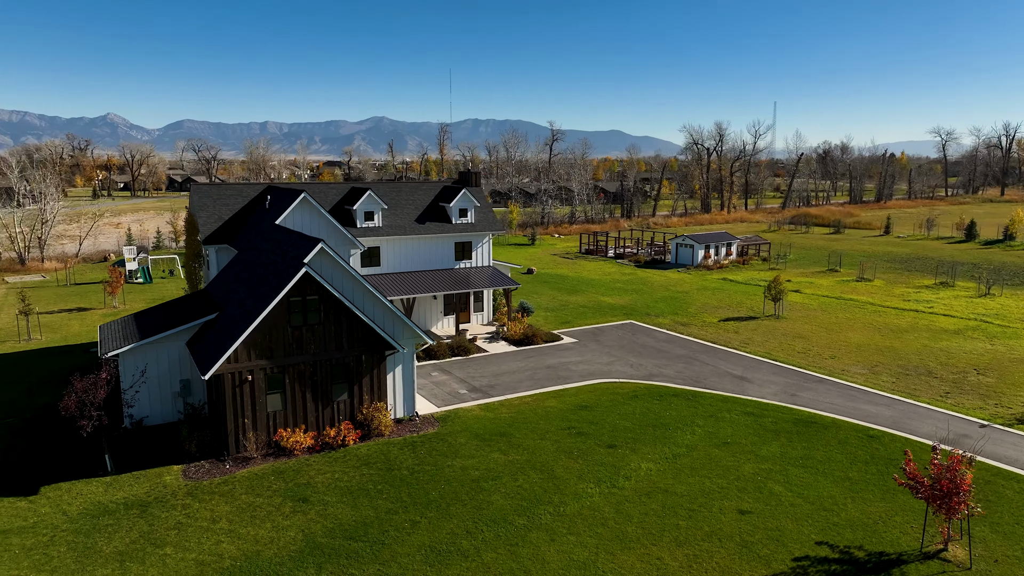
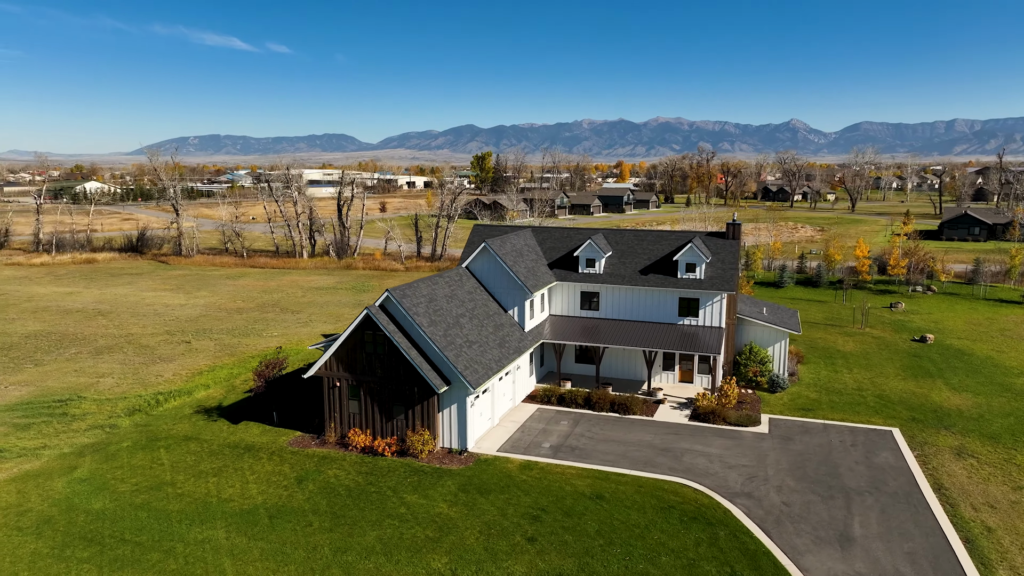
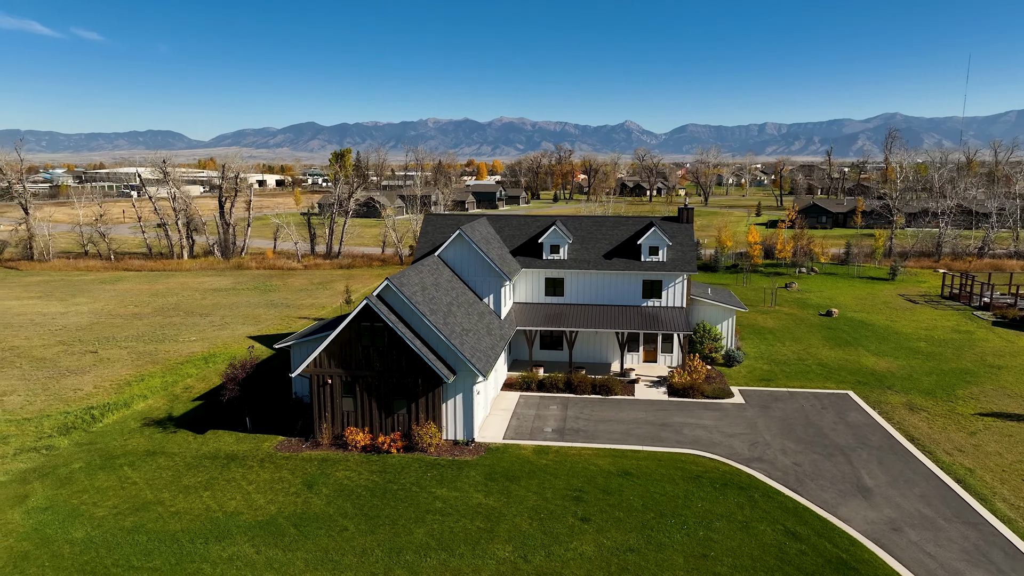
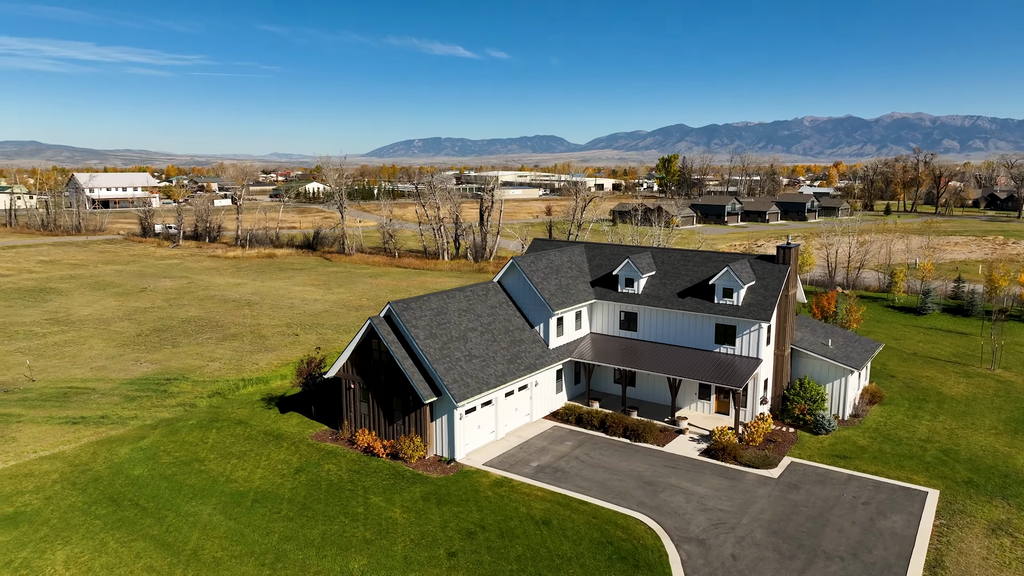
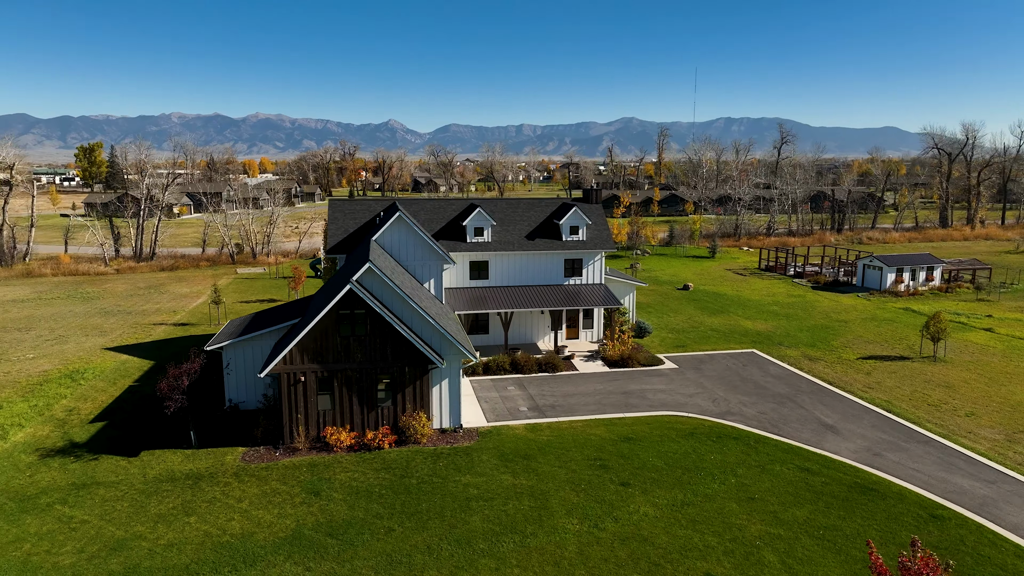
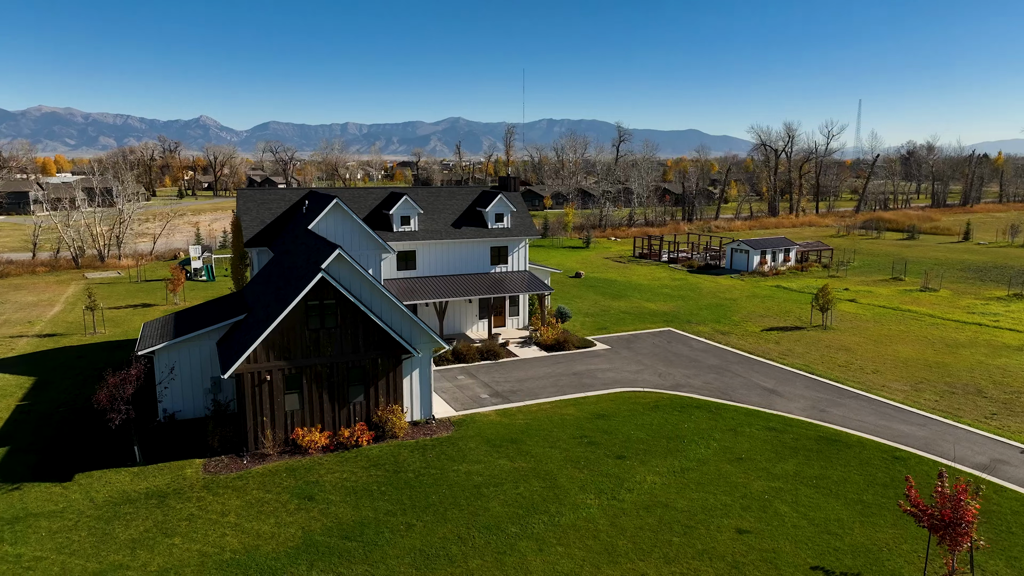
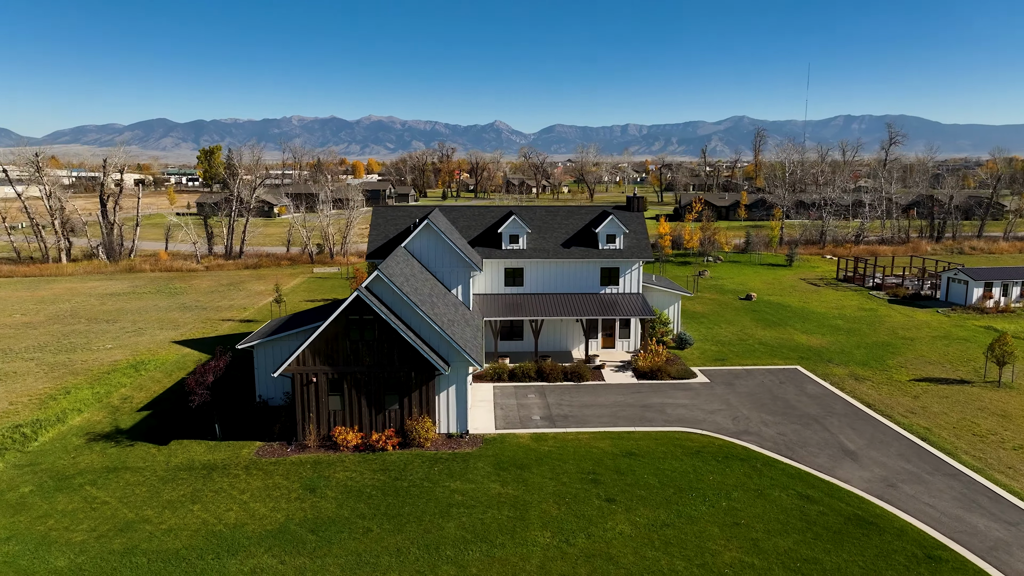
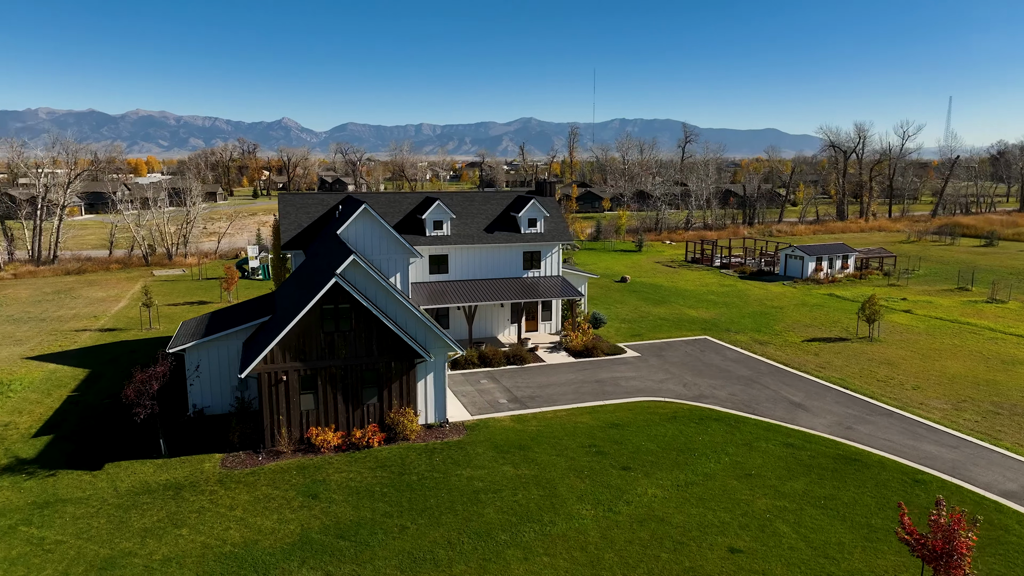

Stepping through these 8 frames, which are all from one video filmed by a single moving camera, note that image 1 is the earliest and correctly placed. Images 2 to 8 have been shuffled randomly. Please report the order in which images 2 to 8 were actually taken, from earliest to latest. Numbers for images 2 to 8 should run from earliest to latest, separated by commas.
6, 8, 5, 7, 3, 2, 4
